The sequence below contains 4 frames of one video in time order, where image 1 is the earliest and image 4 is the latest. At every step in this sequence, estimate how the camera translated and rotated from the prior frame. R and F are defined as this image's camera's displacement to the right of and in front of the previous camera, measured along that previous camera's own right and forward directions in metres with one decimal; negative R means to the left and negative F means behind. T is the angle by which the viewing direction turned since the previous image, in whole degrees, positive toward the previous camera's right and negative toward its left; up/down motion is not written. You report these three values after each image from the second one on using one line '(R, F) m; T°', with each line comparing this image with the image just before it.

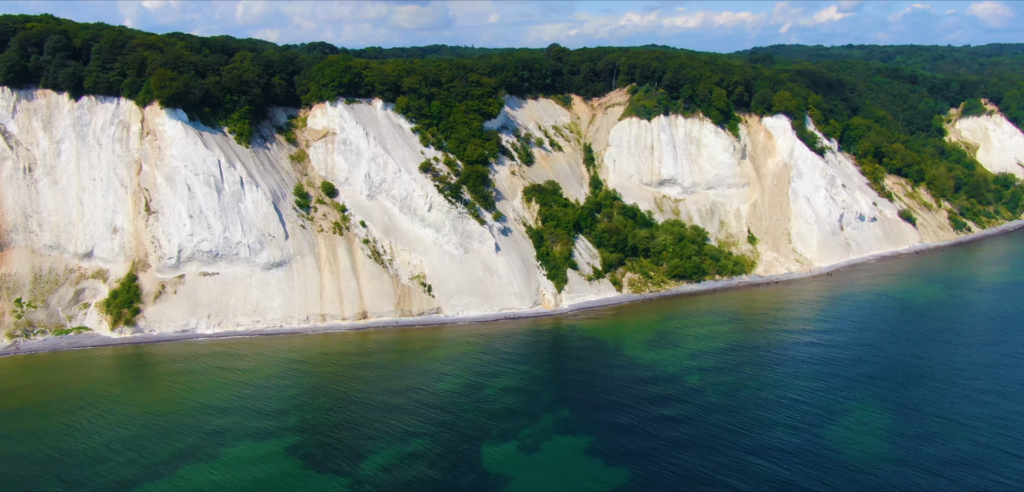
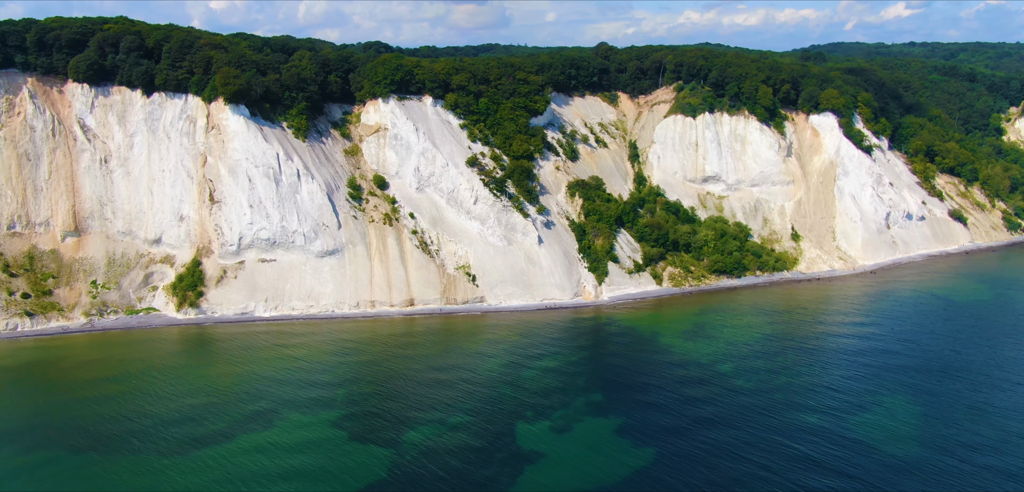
(+0.5, -1.1) m; -4°
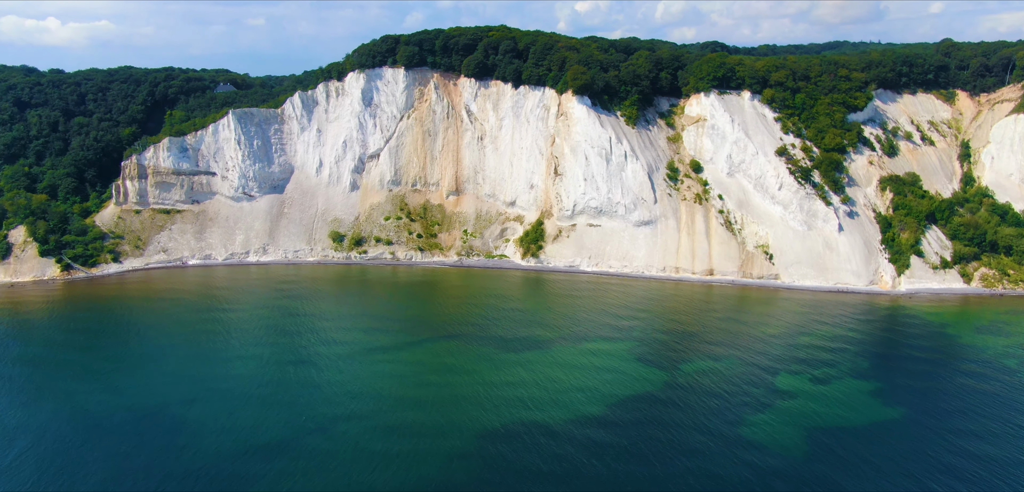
(+2.4, -5.2) m; -24°
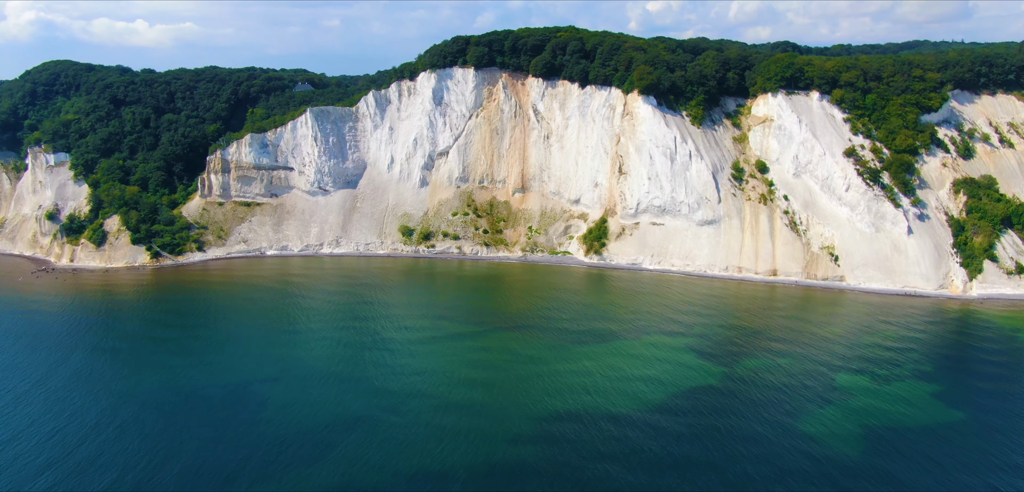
(+0.1, -0.9) m; -5°
